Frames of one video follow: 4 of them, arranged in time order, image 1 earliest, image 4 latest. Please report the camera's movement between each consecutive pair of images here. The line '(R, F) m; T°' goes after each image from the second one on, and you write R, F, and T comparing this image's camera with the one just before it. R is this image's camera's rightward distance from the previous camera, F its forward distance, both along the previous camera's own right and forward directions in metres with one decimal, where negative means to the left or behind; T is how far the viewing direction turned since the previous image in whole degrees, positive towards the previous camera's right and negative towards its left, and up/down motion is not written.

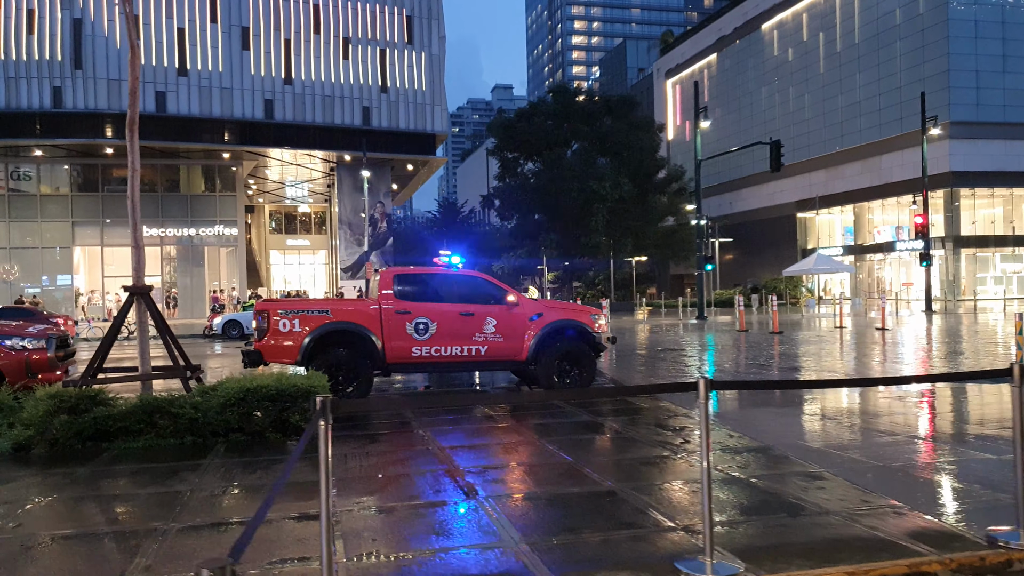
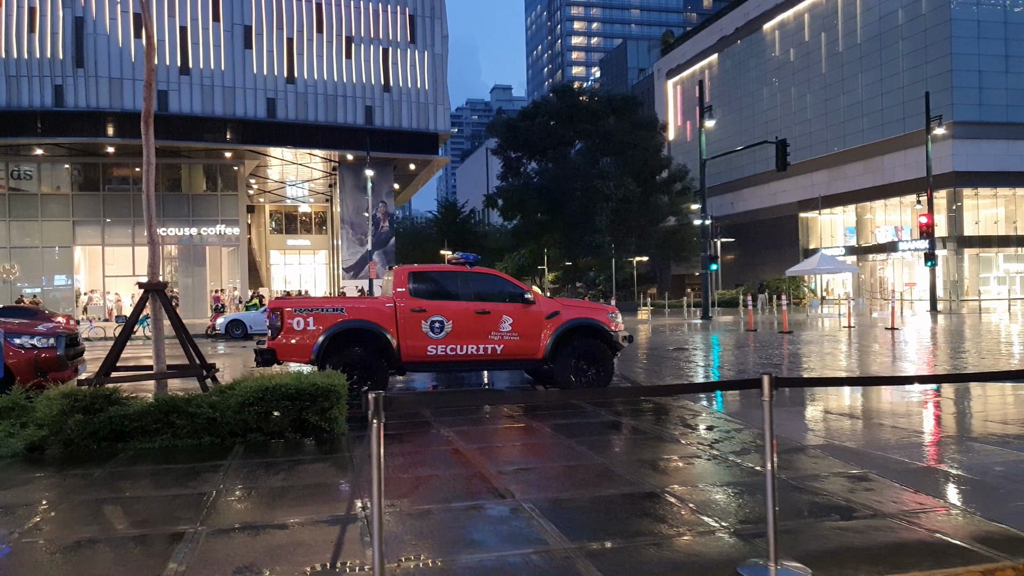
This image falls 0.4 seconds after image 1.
(-0.3, +0.2) m; 0°
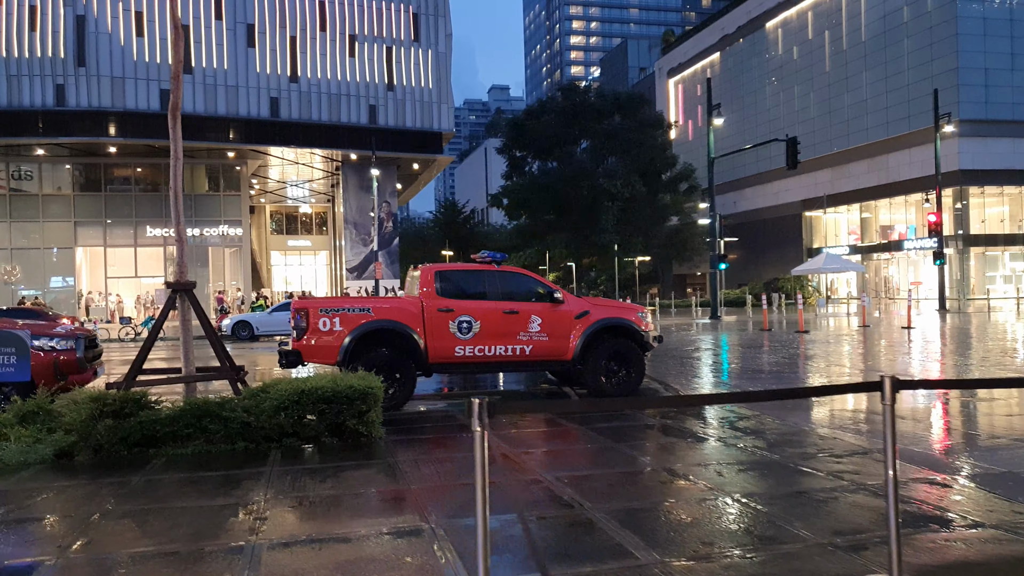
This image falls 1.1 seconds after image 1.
(-0.5, +0.3) m; 0°
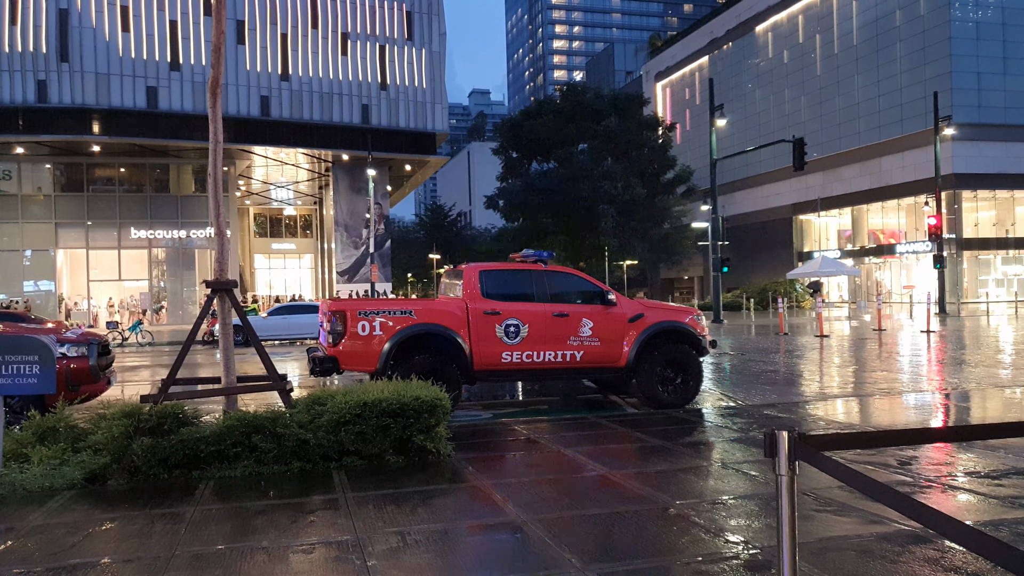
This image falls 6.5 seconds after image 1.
(-1.0, +0.8) m; +2°
